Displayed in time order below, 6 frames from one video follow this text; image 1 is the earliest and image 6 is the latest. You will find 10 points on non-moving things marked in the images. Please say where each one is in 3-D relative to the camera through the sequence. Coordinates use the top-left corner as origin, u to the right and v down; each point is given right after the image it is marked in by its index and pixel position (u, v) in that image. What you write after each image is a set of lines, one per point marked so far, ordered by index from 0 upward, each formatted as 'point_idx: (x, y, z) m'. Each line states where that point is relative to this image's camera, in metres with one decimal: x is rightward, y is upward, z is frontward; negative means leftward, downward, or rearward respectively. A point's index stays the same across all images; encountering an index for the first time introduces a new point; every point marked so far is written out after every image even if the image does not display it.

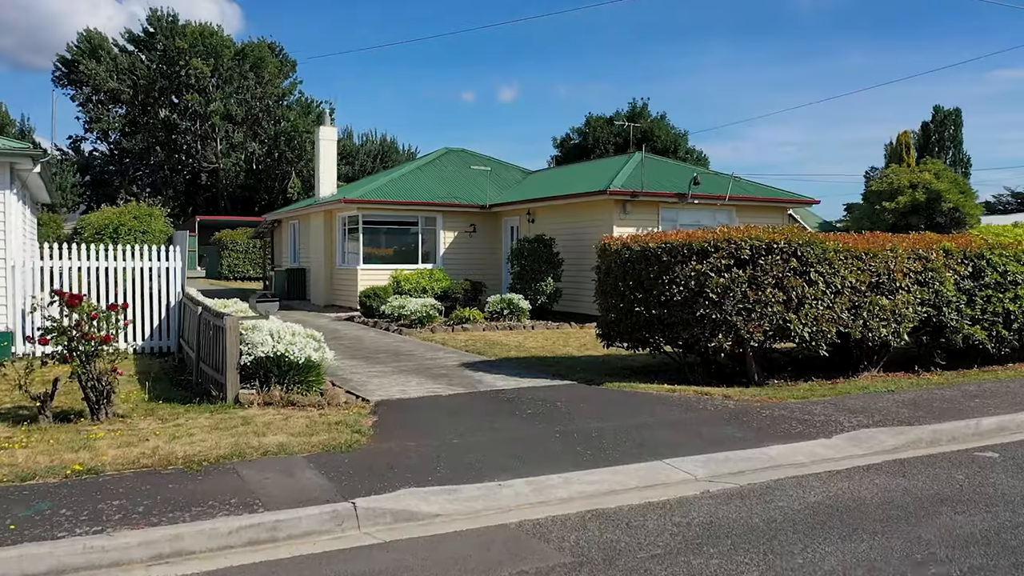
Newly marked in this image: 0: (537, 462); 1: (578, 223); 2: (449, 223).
0: (+0.2, -1.3, +5.9) m
1: (+1.4, +1.4, +17.0) m
2: (-1.5, +1.6, +19.7) m
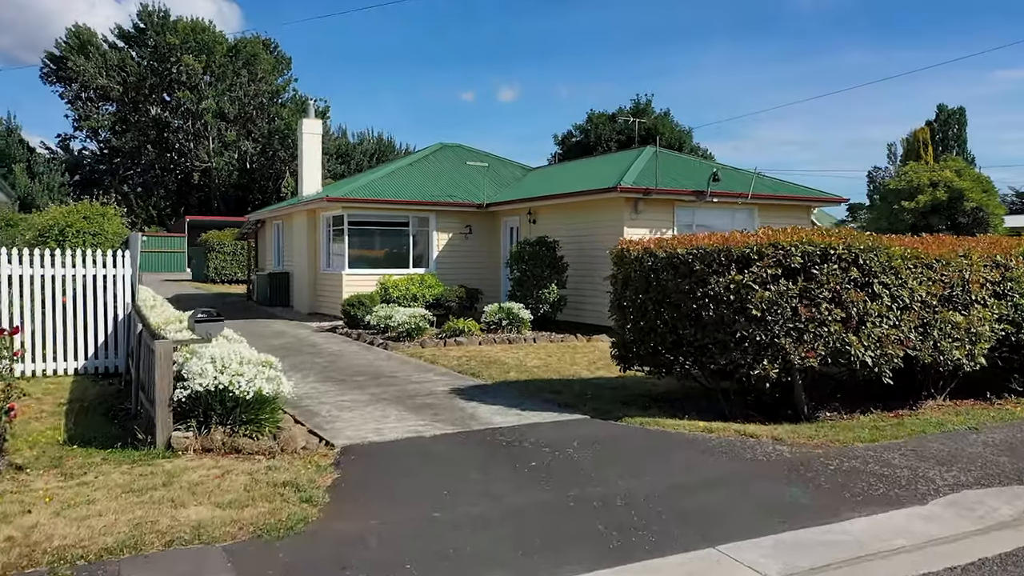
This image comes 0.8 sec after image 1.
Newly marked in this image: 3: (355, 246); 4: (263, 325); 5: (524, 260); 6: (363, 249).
0: (+0.2, -1.4, +4.3) m
1: (+1.4, +1.2, +15.4) m
2: (-1.5, +1.4, +18.1) m
3: (-3.3, +0.9, +17.2) m
4: (-4.9, -0.8, +16.1) m
5: (+0.2, +0.5, +15.0) m
6: (-3.2, +0.8, +17.3) m
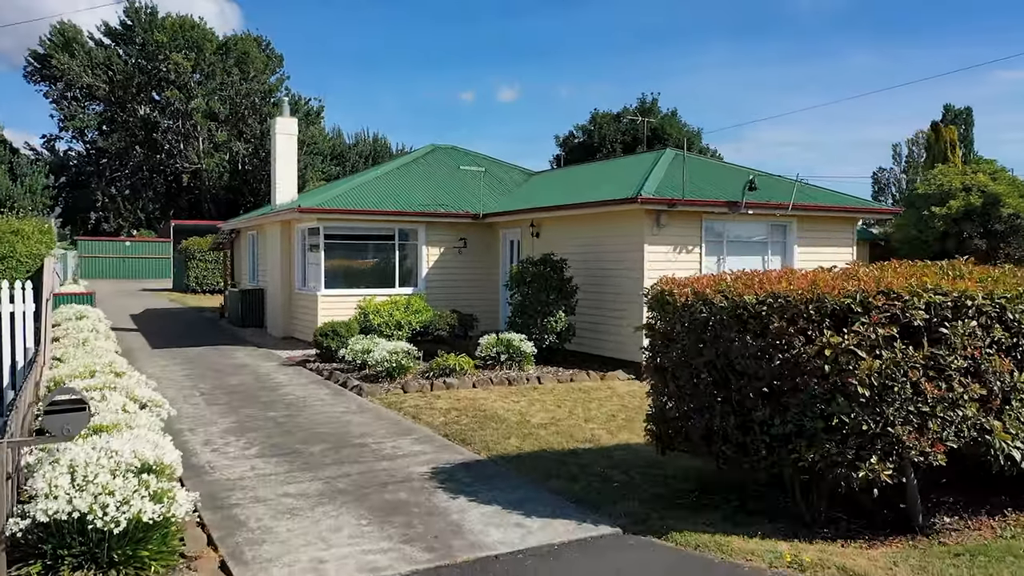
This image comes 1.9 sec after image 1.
0: (+0.2, -1.8, +2.1) m
1: (+1.4, +0.8, +13.2) m
2: (-1.5, +1.0, +15.9) m
3: (-3.3, +0.5, +15.1) m
4: (-4.9, -1.2, +13.9) m
5: (+0.2, +0.1, +12.8) m
6: (-3.1, +0.4, +15.1) m
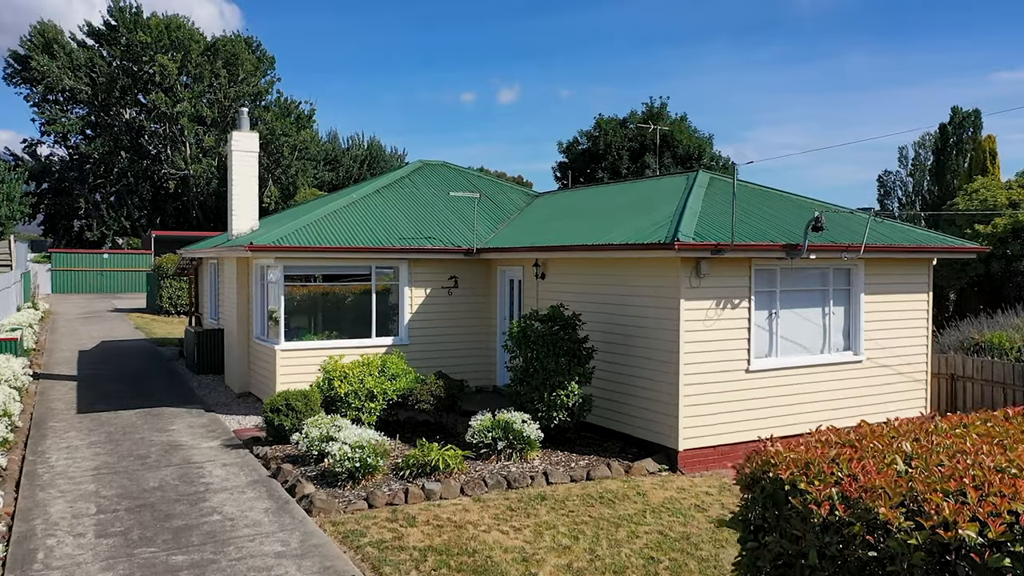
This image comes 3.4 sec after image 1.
0: (+0.2, -2.6, -0.5) m
1: (+1.4, 0.0, +10.6) m
2: (-1.5, +0.2, +13.3) m
3: (-3.3, -0.3, +12.4) m
4: (-4.9, -2.0, +11.3) m
5: (+0.2, -0.7, +10.2) m
6: (-3.2, -0.4, +12.5) m
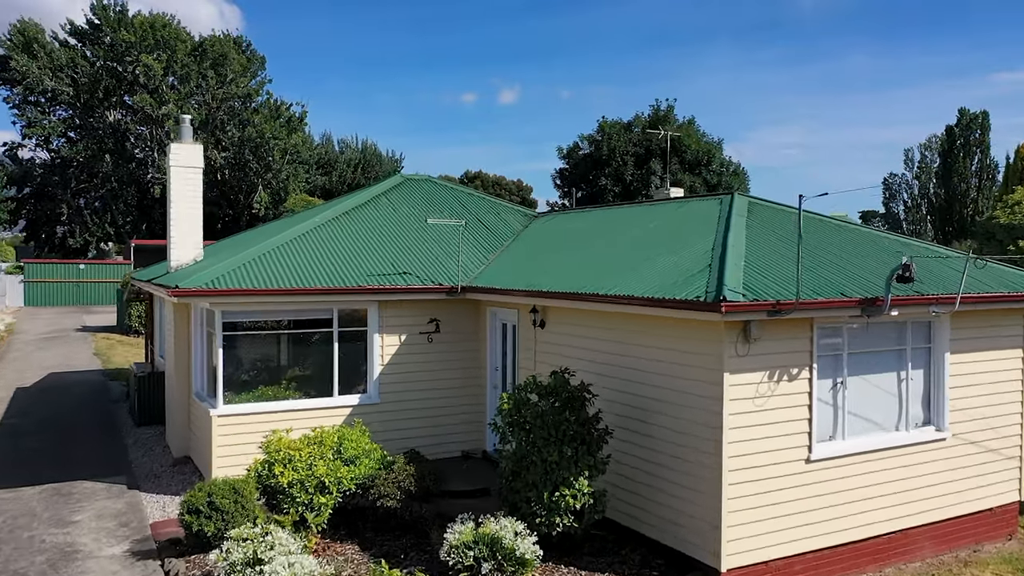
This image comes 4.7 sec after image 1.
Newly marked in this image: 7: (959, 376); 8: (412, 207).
0: (+0.1, -3.2, -2.9) m
1: (+1.3, -0.6, +8.2) m
2: (-1.6, -0.4, +10.9) m
3: (-3.4, -0.9, +10.1) m
4: (-5.0, -2.6, +9.0) m
5: (+0.1, -1.3, +7.8) m
6: (-3.2, -1.0, +10.2) m
7: (+4.9, -1.0, +8.9) m
8: (-1.6, +1.3, +13.4) m
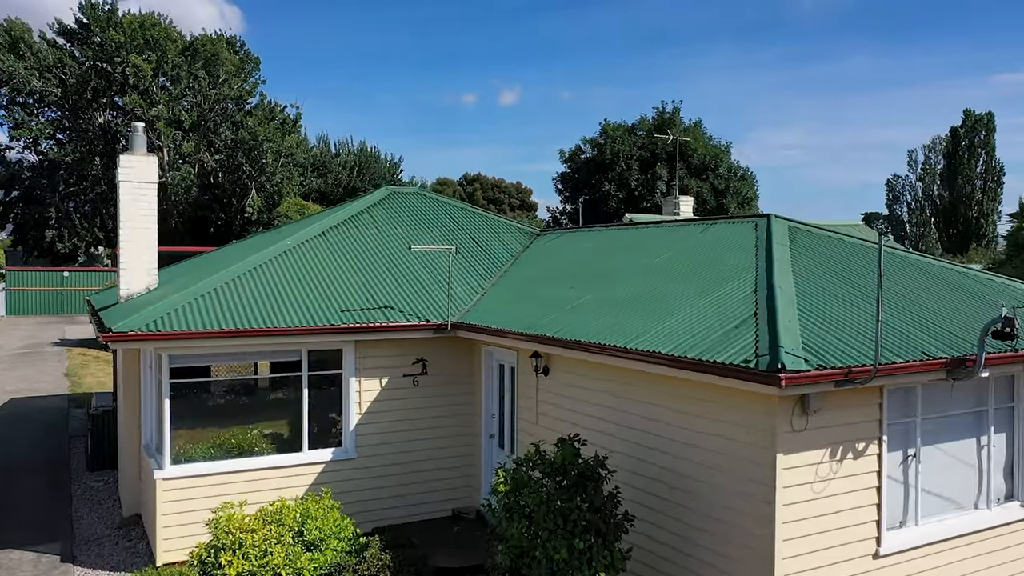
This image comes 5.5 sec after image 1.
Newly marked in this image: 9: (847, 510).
0: (+0.1, -3.6, -4.4) m
1: (+1.2, -1.0, +6.7) m
2: (-1.6, -0.8, +9.4) m
3: (-3.4, -1.4, +8.6) m
4: (-5.0, -3.0, +7.5) m
5: (+0.1, -1.8, +6.3) m
6: (-3.3, -1.4, +8.7) m
7: (+4.9, -1.4, +7.4) m
8: (-1.7, +0.9, +11.9) m
9: (+2.5, -1.7, +6.2) m
